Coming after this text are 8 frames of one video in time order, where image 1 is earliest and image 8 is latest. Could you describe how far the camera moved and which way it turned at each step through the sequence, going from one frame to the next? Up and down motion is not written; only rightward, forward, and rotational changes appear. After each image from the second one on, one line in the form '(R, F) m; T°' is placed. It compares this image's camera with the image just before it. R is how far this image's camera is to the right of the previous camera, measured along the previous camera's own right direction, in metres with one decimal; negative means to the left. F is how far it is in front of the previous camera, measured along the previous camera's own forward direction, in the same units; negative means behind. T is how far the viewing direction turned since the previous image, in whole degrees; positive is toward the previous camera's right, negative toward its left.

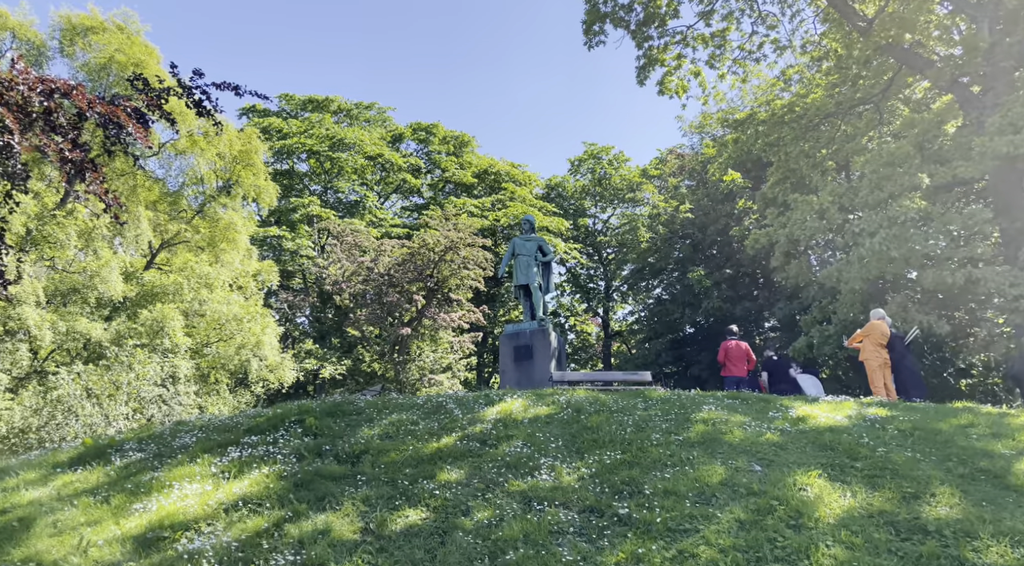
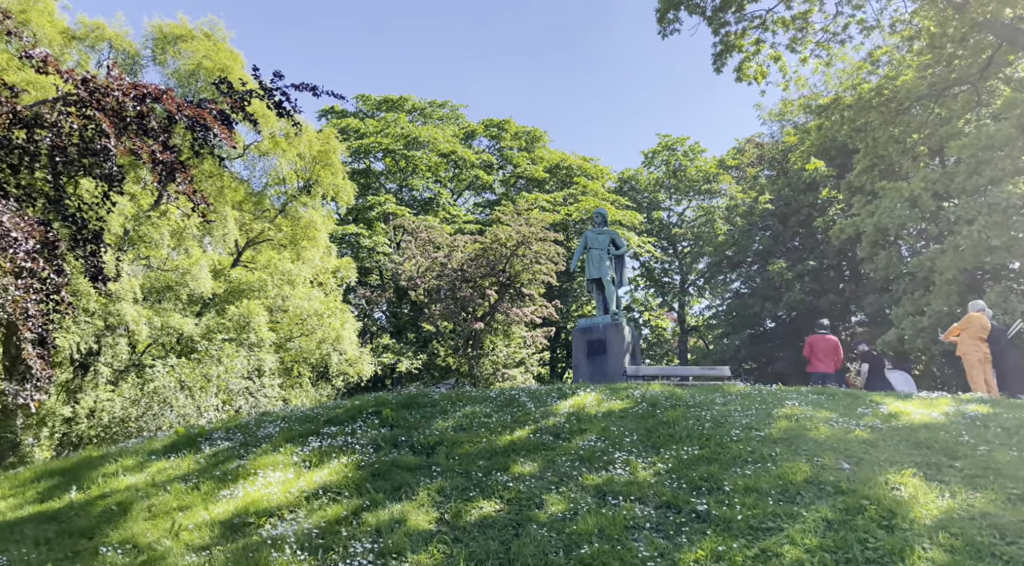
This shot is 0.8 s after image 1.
(0.0, +0.1) m; -6°
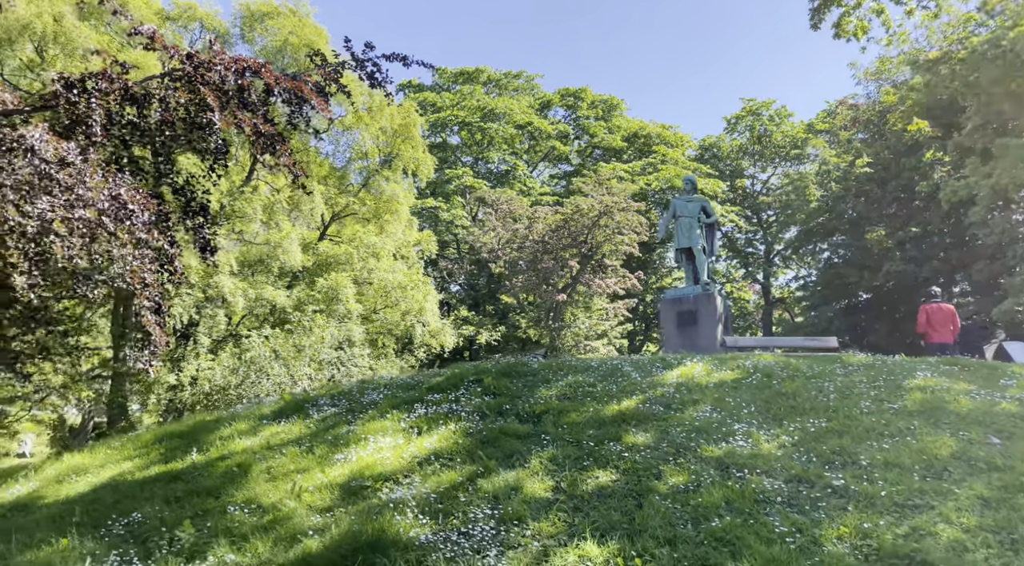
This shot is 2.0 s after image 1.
(-0.3, +0.1) m; -6°
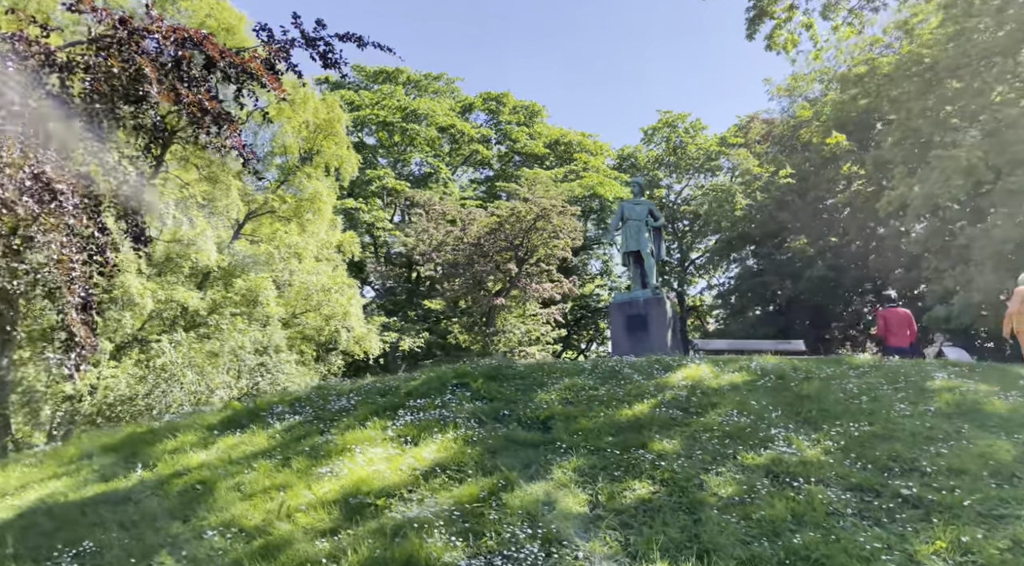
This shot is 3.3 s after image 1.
(-0.7, +0.6) m; +7°
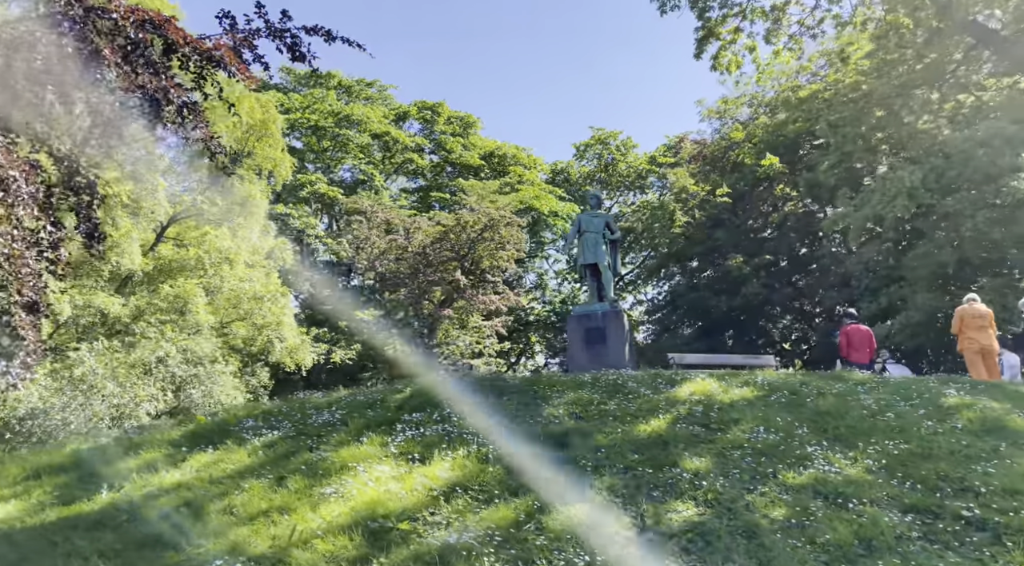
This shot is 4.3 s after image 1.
(-0.7, +0.3) m; +6°
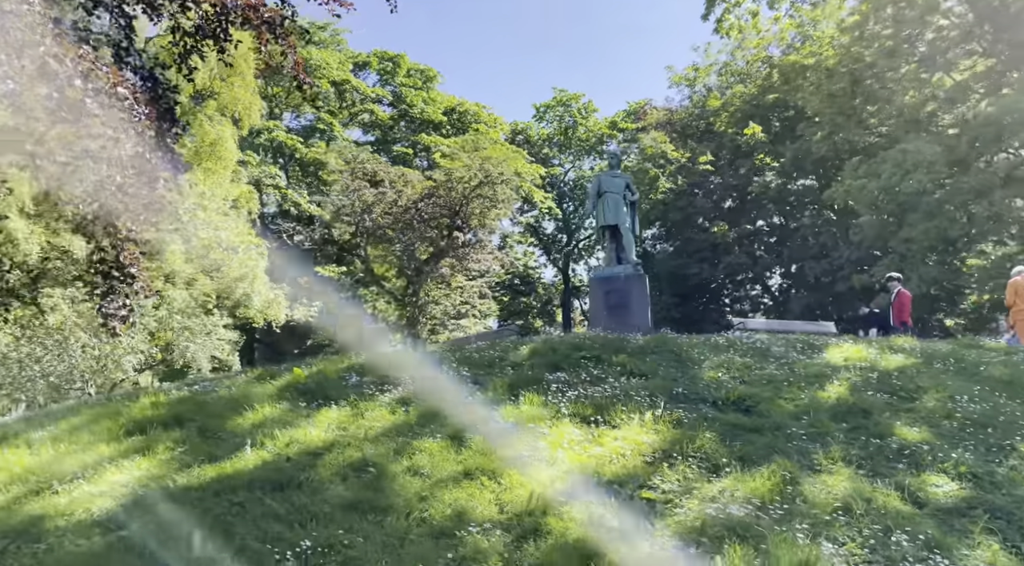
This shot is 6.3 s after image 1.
(-1.8, +0.5) m; +5°
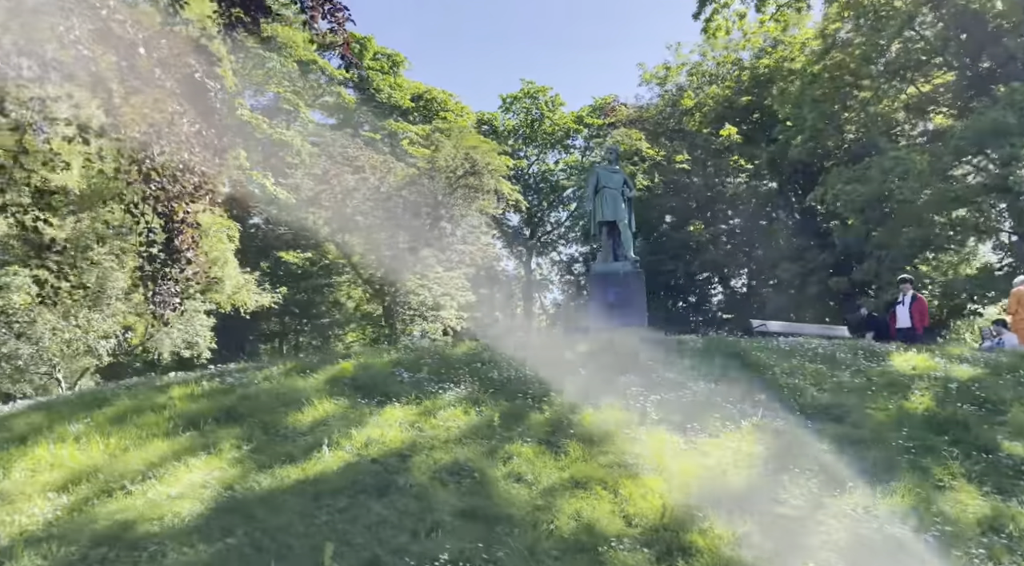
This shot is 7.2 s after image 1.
(-1.0, +0.3) m; +4°
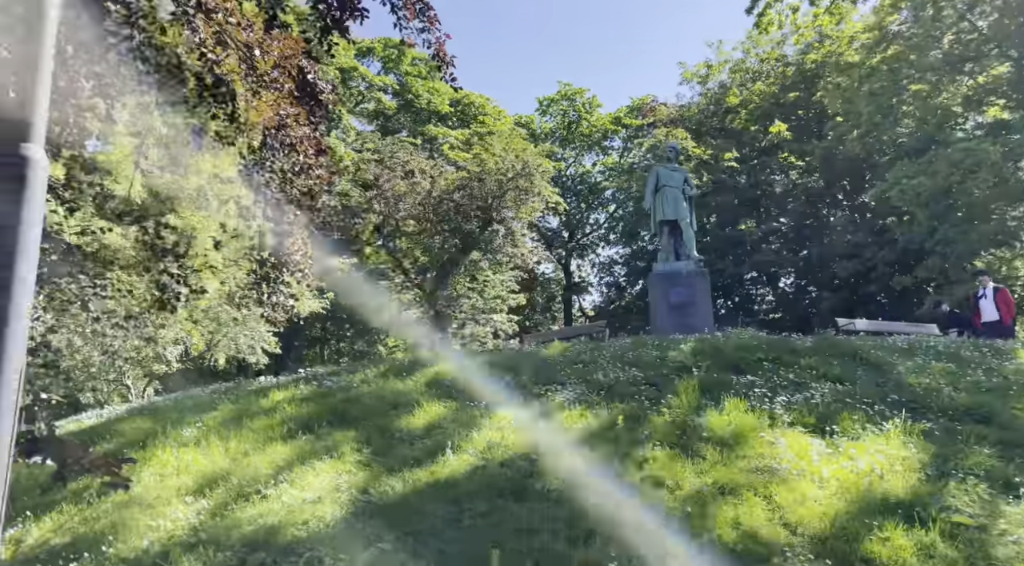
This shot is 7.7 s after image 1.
(-0.6, +0.1) m; -3°
